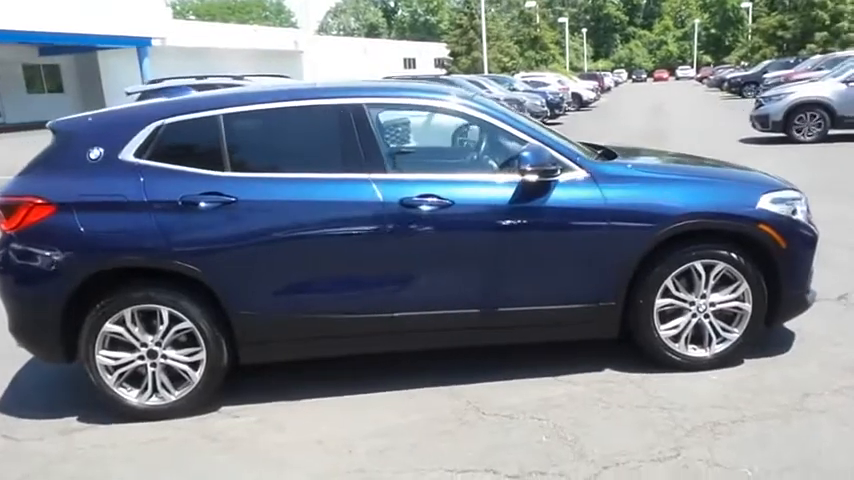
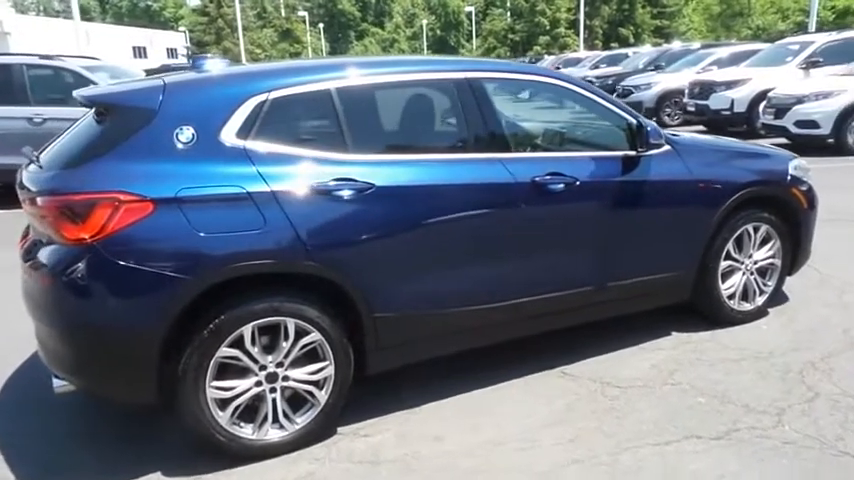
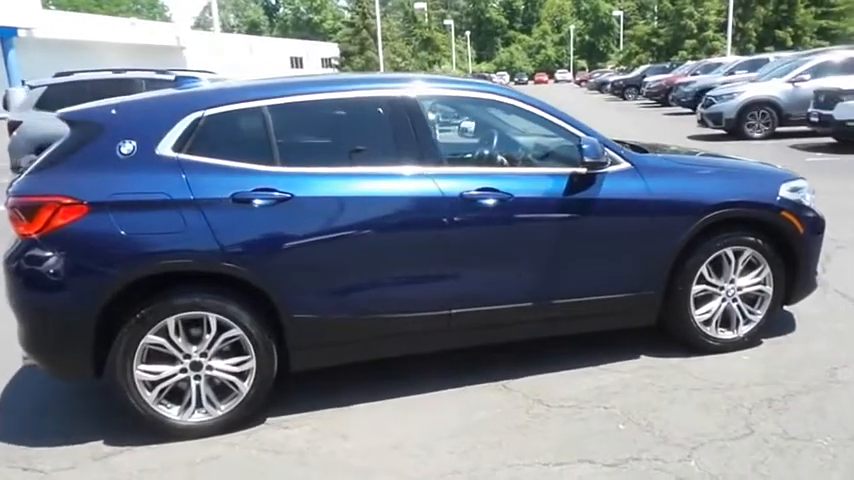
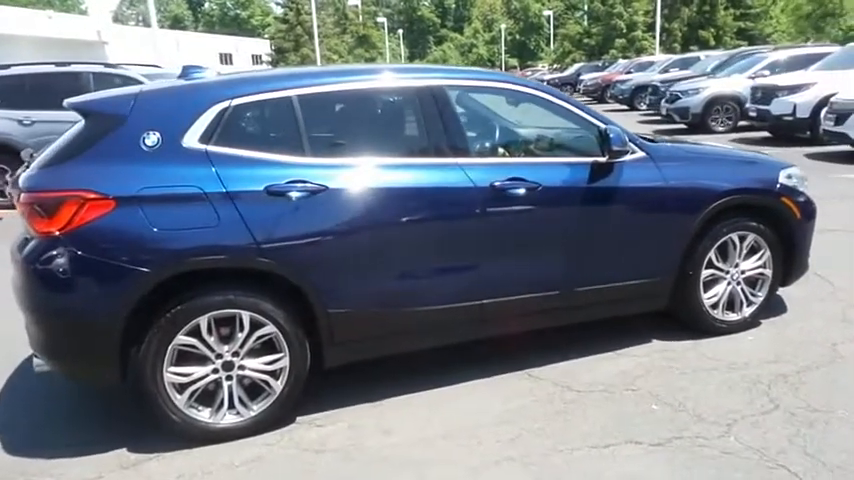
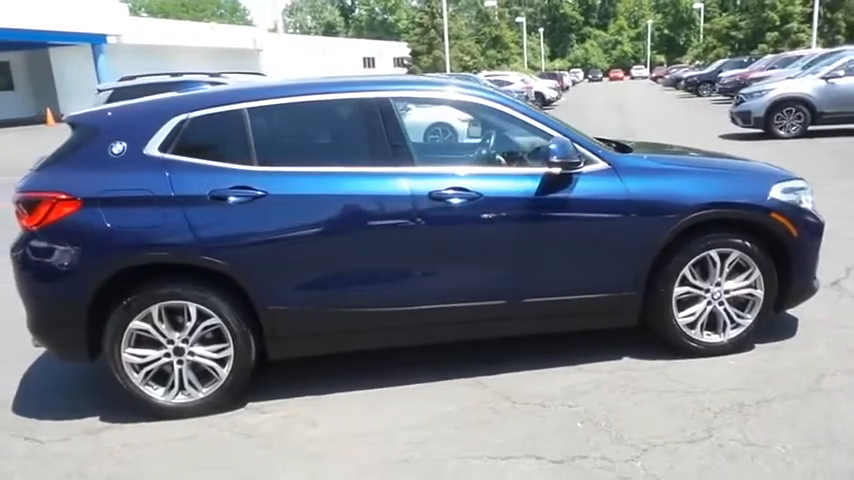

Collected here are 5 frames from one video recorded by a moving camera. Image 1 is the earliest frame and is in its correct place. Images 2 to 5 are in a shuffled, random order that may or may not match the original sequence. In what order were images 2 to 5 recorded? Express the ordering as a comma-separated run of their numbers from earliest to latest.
5, 3, 4, 2
